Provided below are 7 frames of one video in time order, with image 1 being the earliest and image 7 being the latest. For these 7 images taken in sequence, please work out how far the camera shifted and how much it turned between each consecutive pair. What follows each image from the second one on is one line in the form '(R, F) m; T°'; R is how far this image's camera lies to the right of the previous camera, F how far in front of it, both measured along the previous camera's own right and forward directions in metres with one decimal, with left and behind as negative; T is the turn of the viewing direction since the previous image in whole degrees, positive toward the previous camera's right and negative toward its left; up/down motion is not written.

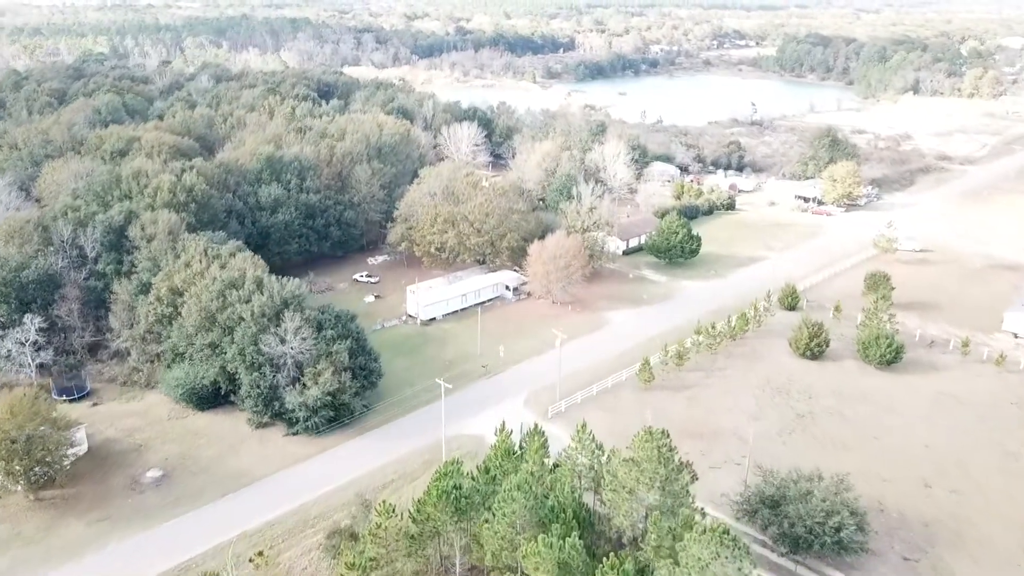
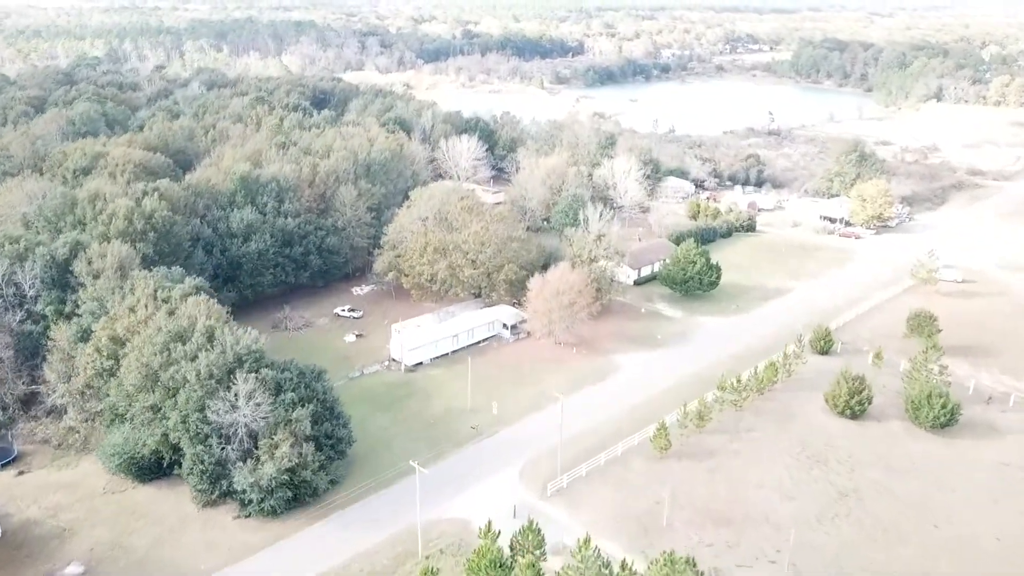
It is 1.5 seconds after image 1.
(+0.6, +4.6) m; -1°
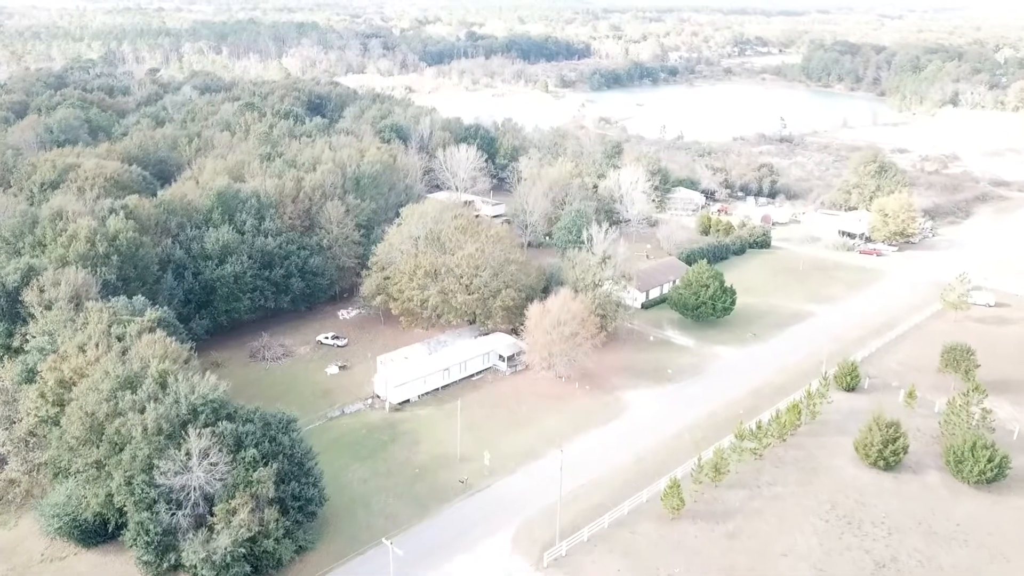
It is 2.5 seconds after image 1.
(+0.4, +3.2) m; 0°
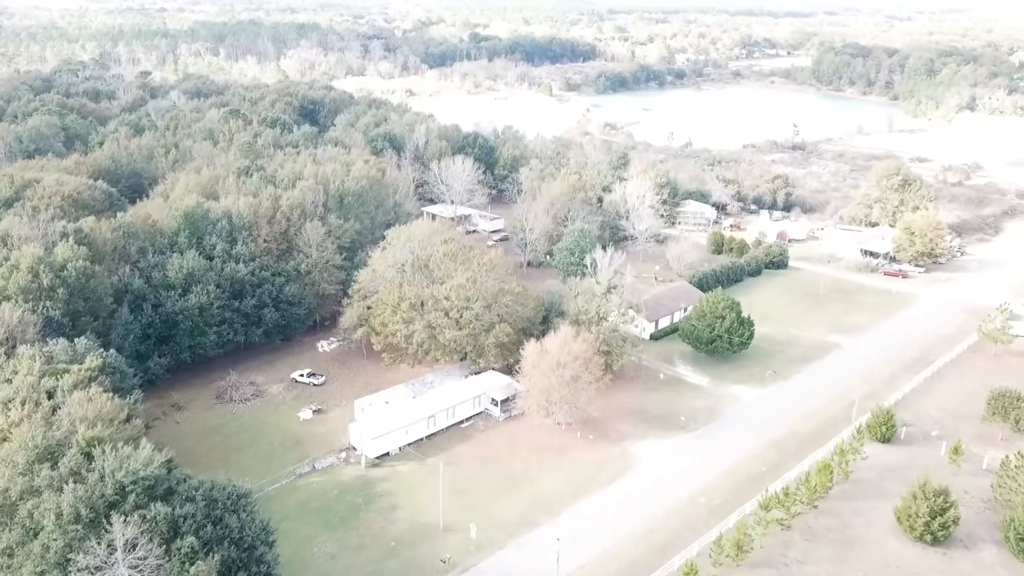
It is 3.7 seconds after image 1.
(+0.4, +3.6) m; 0°
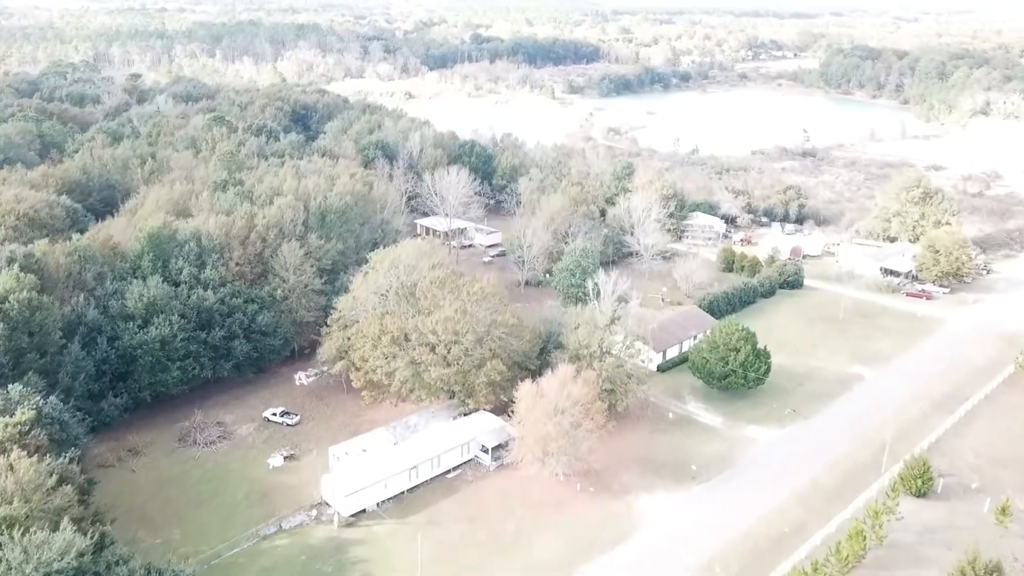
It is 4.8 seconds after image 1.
(+0.4, +3.1) m; 0°
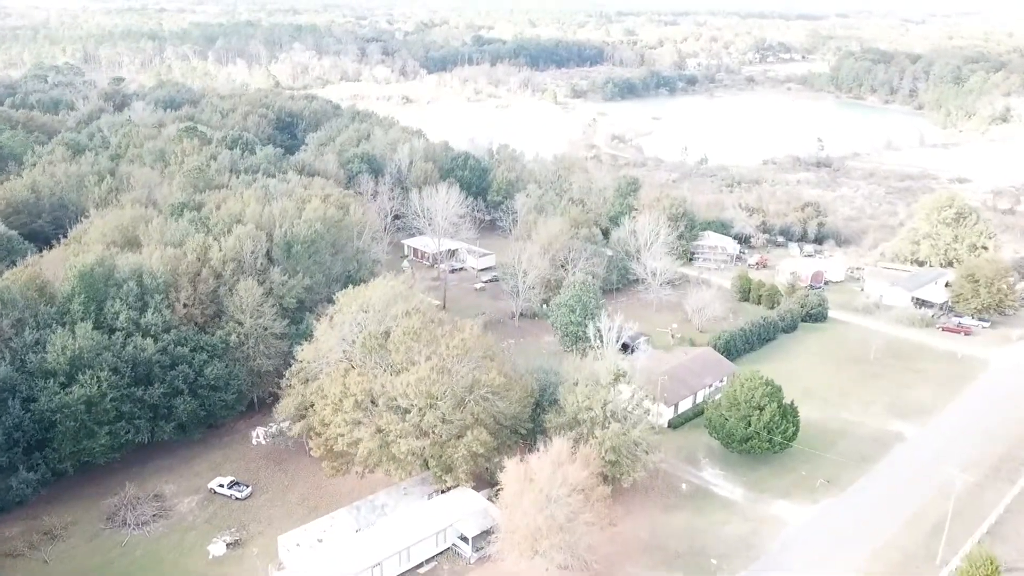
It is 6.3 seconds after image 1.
(+0.6, +4.5) m; 0°
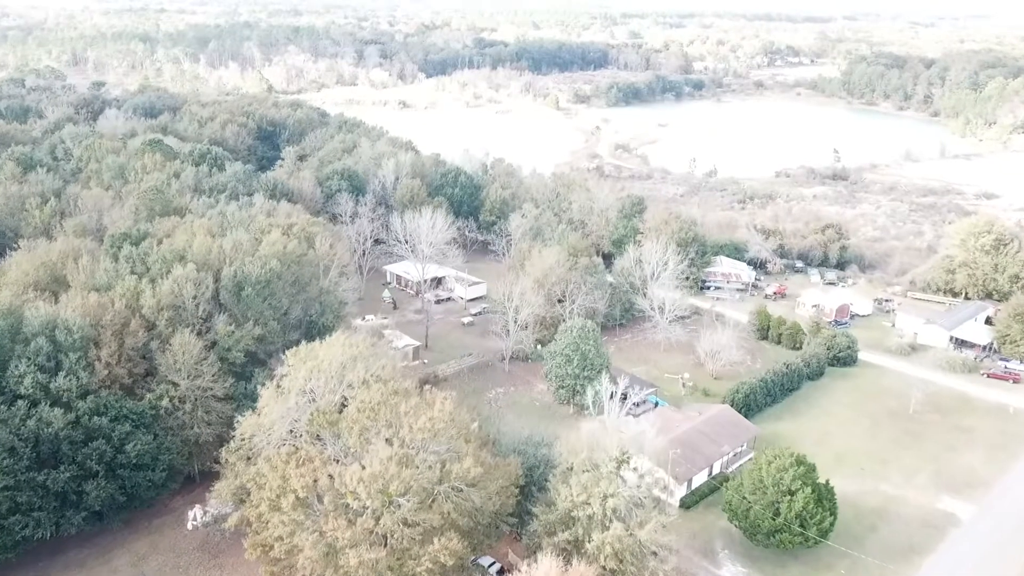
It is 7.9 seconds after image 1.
(+0.7, +4.7) m; 0°
